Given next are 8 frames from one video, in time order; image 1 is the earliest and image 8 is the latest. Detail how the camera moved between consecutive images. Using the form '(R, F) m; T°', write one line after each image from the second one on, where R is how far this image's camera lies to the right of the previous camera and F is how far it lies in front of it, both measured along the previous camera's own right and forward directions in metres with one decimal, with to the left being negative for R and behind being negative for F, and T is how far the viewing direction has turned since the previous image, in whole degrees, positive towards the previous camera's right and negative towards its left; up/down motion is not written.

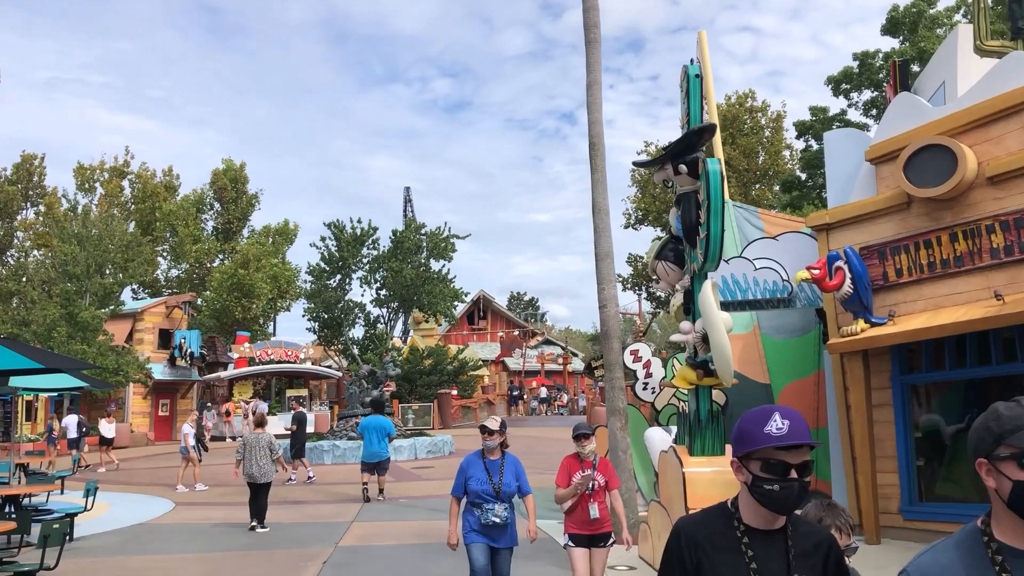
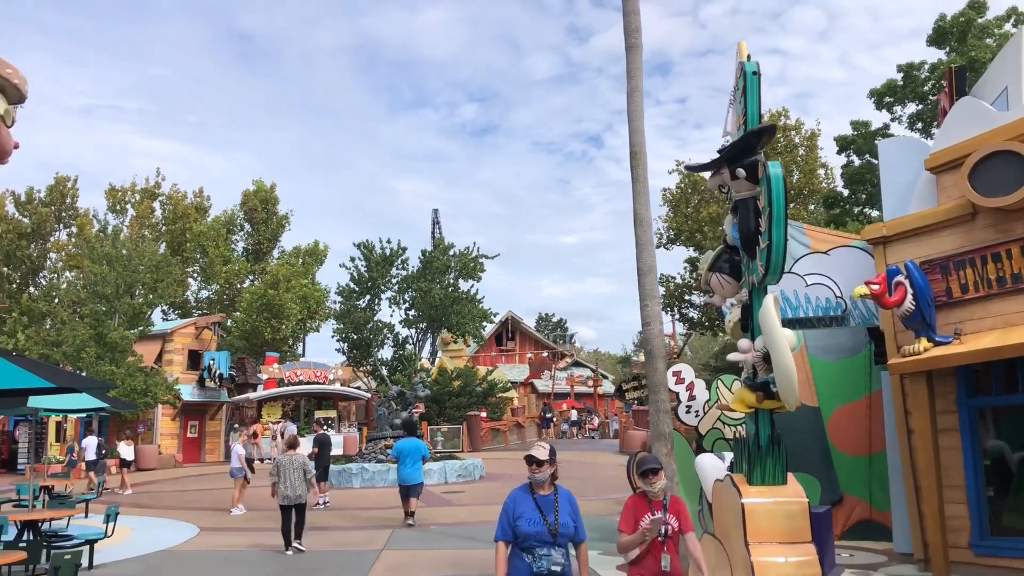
(-0.1, +0.4) m; -2°
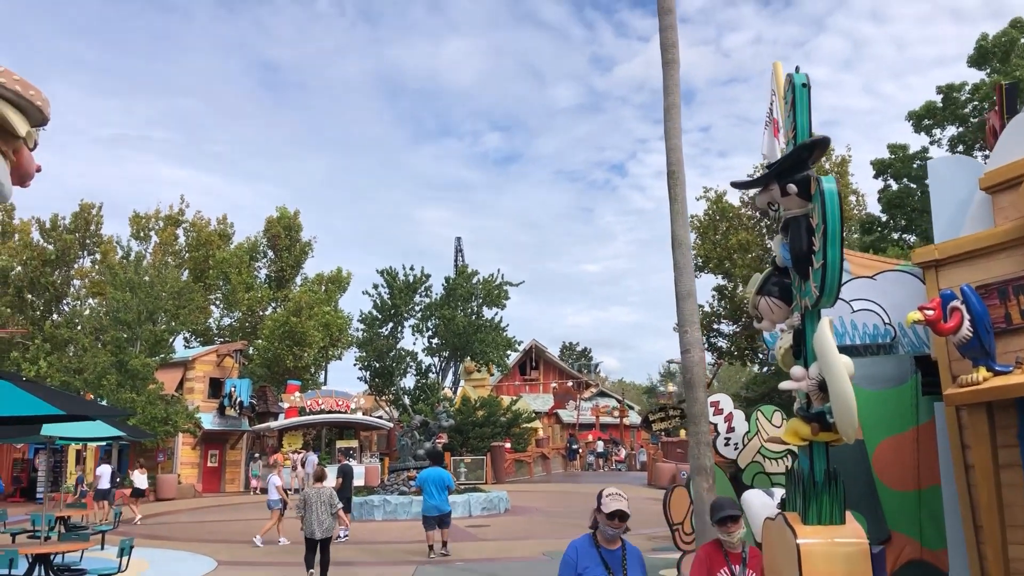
(-0.1, +0.4) m; -1°
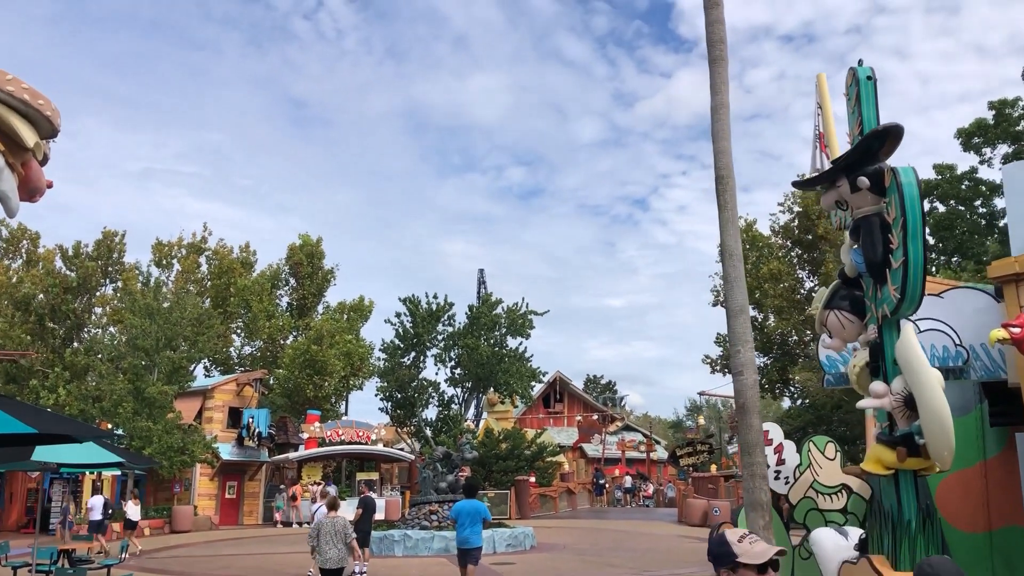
(-0.1, +0.7) m; -1°
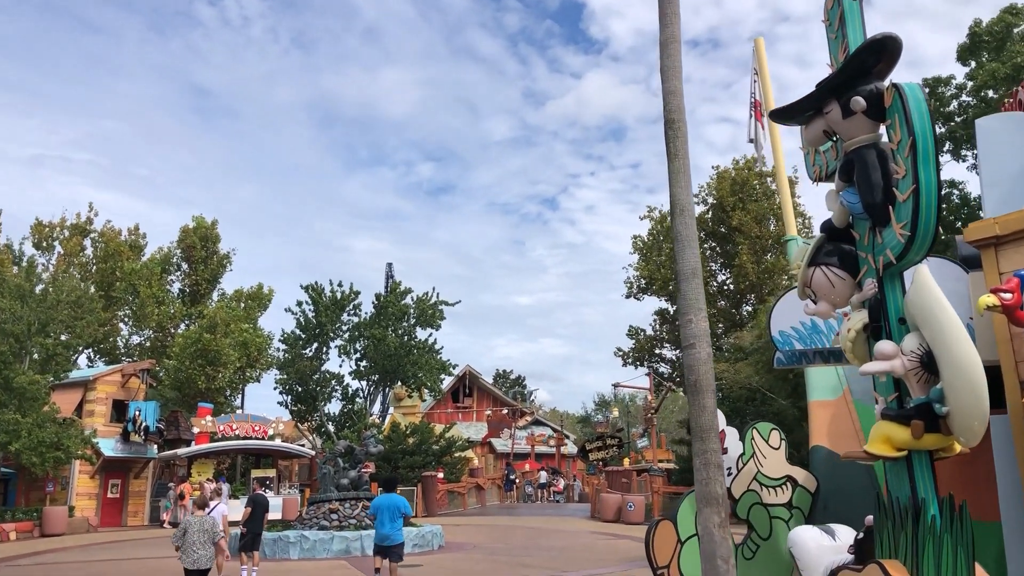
(0.0, +1.2) m; +6°
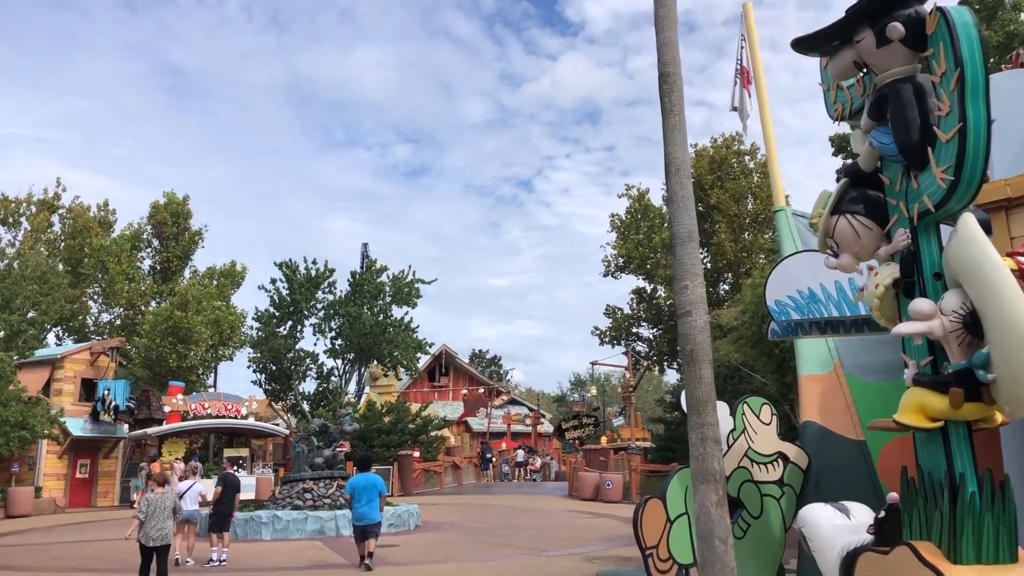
(-0.1, +0.3) m; +2°
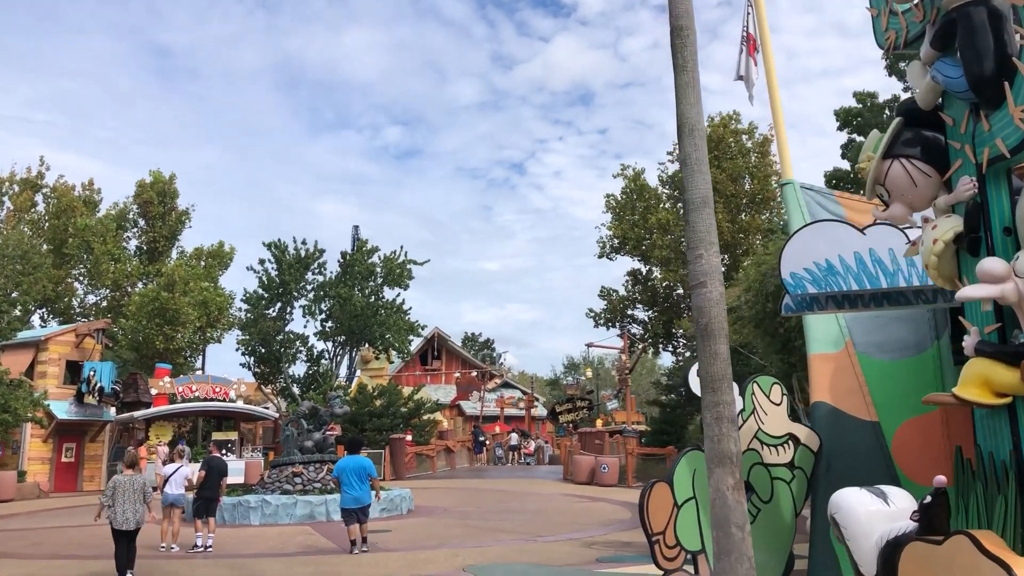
(0.0, +0.5) m; 0°
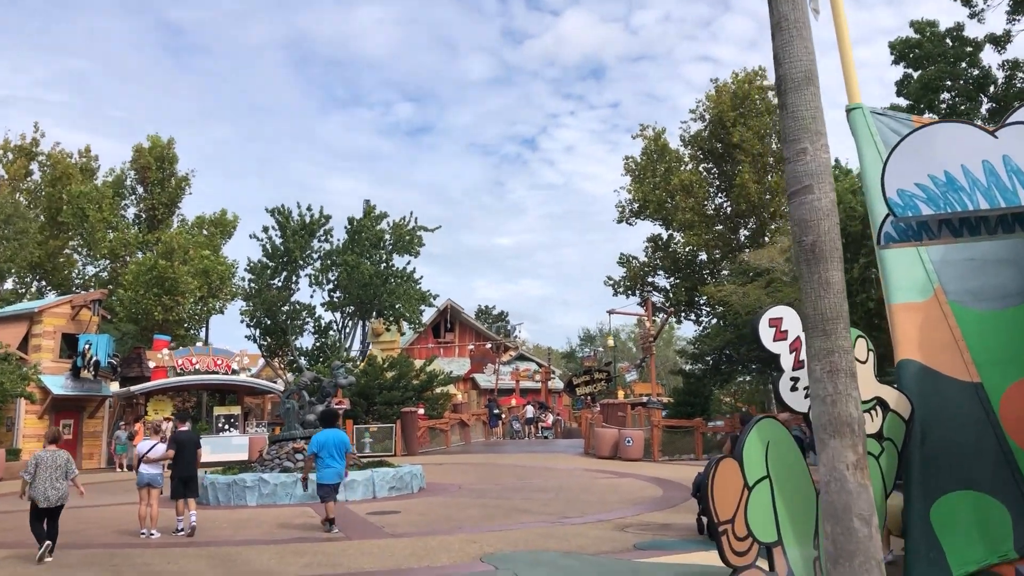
(-0.1, +1.4) m; -1°
